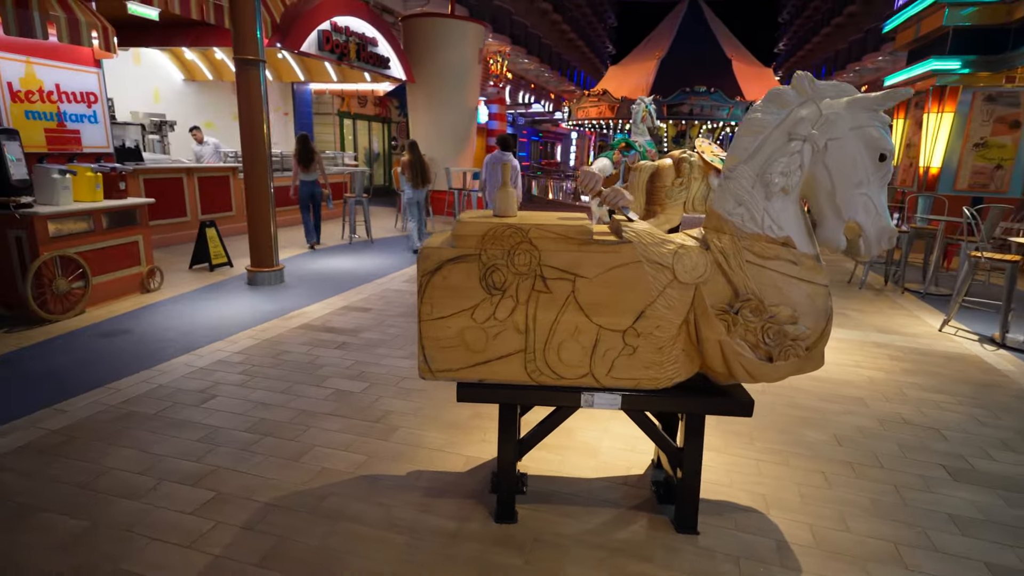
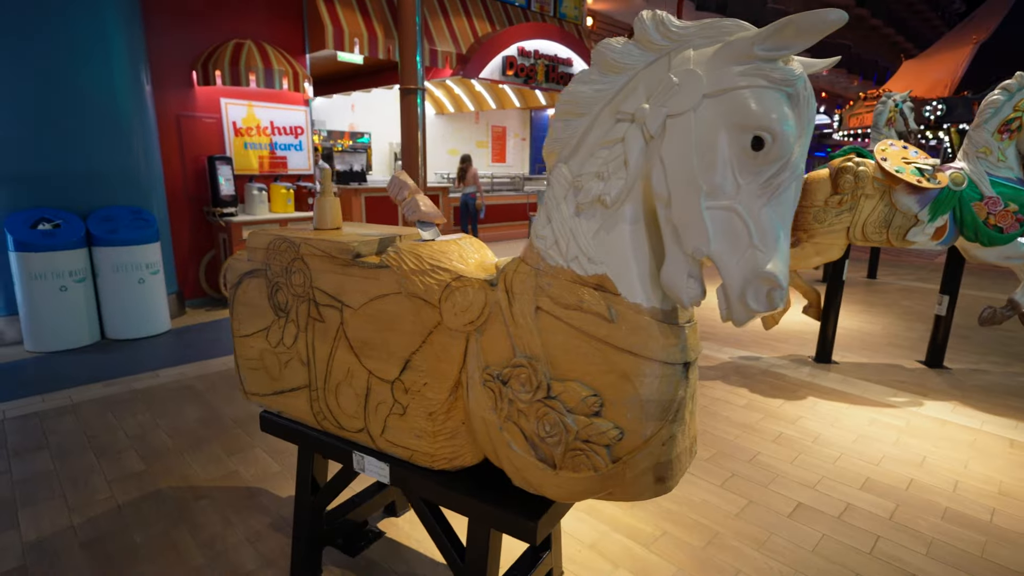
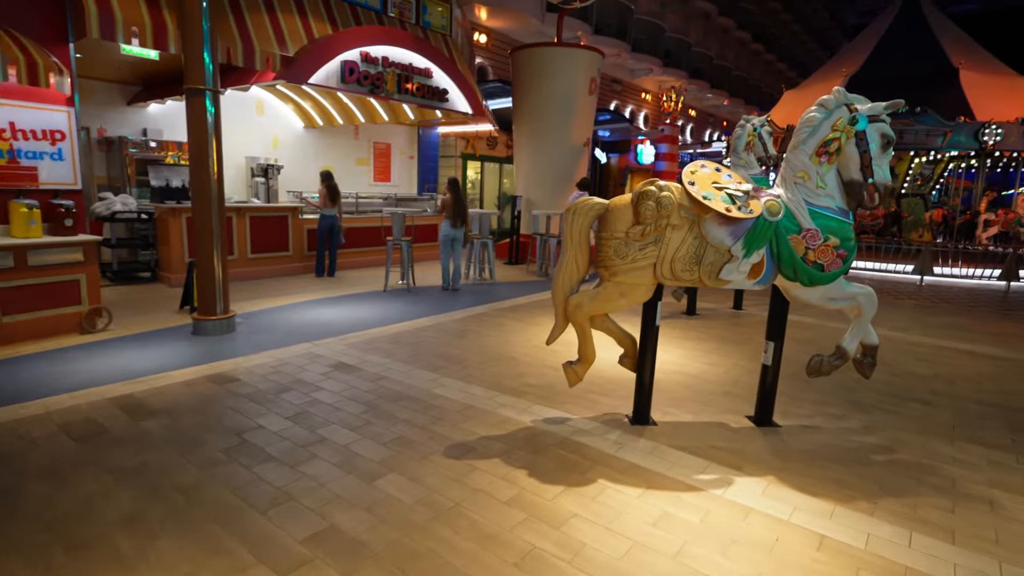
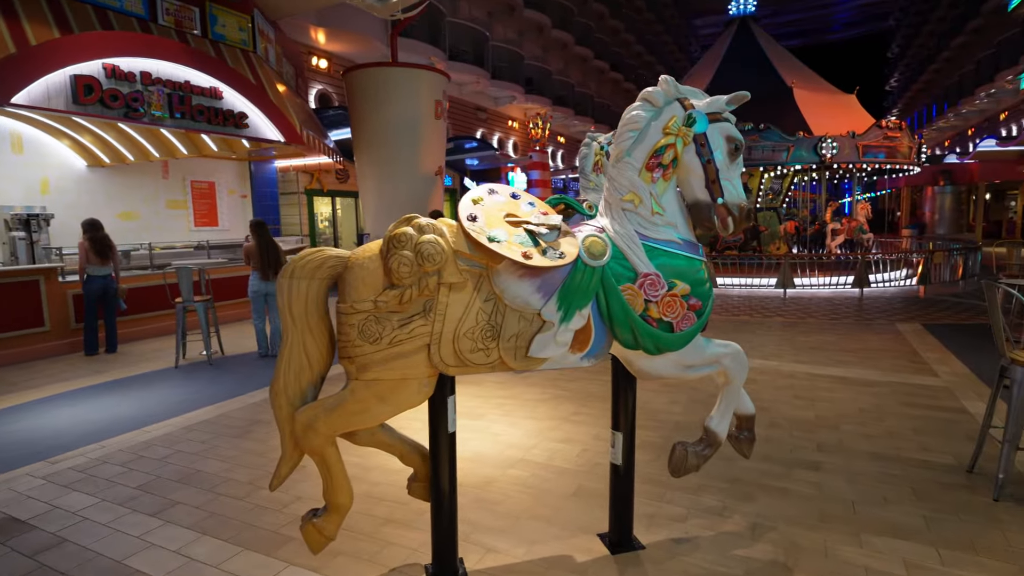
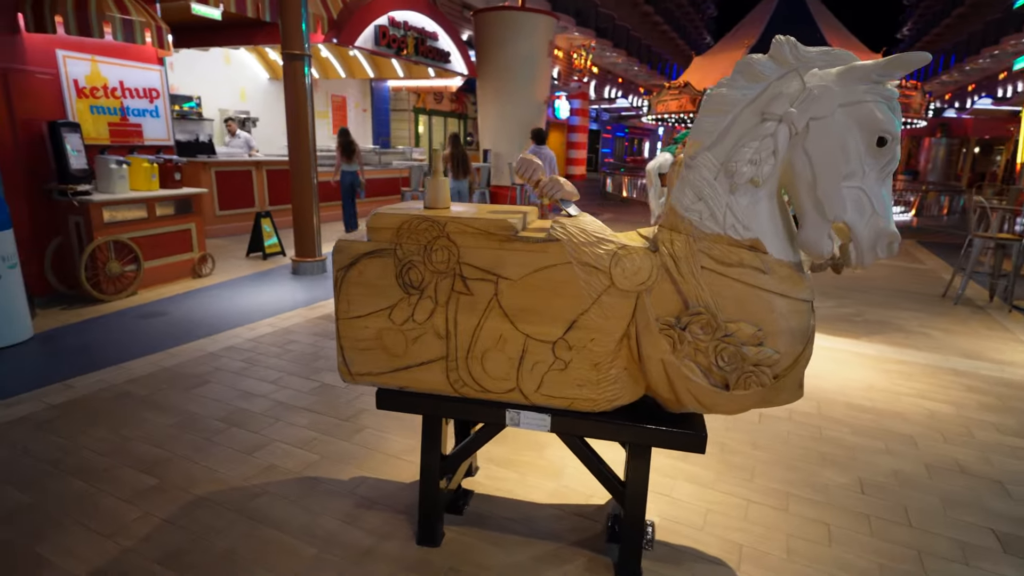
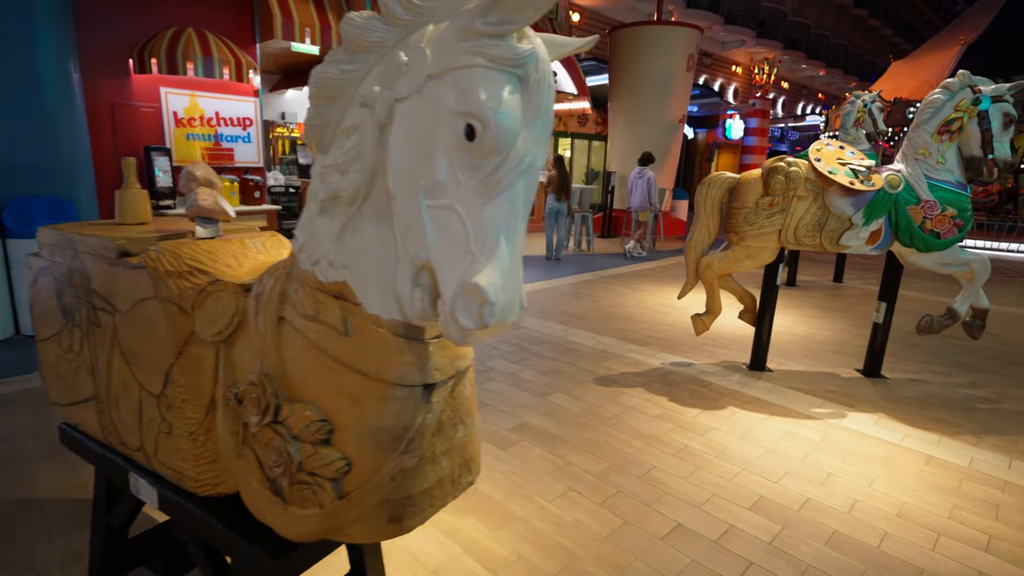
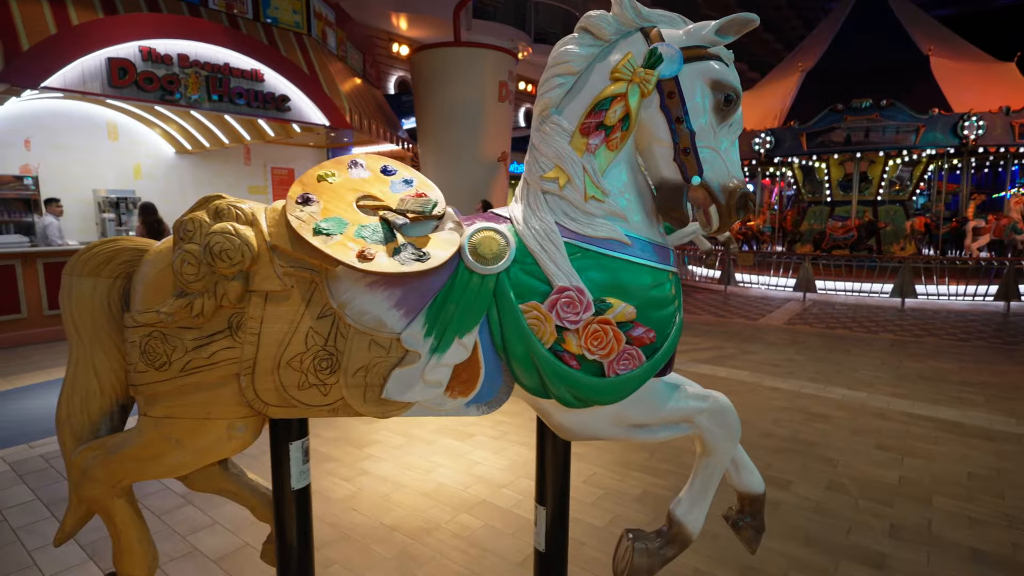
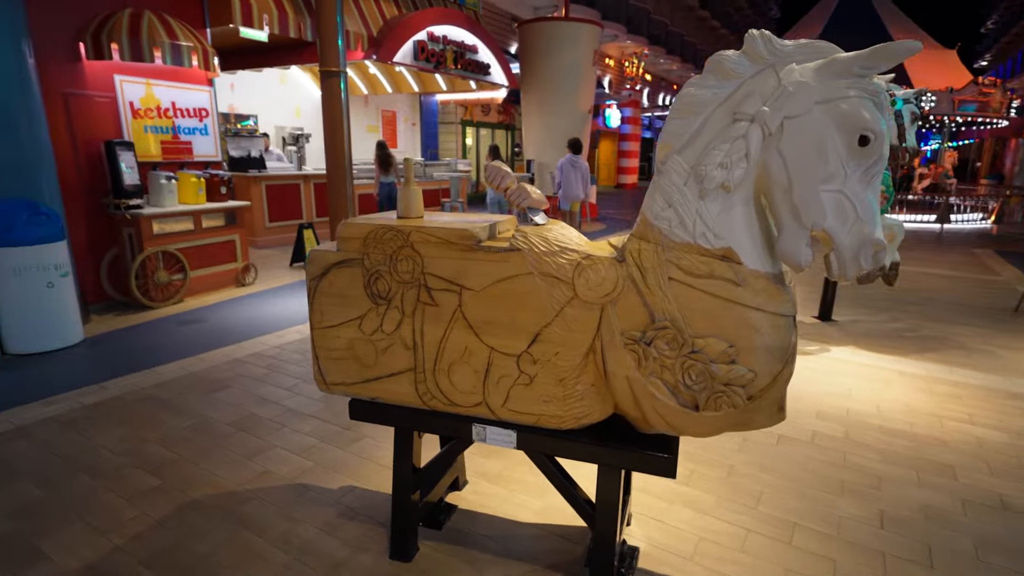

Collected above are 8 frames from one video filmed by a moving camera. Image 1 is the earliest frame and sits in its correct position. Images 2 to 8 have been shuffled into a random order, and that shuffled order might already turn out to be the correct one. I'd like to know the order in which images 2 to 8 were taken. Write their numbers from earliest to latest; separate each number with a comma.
5, 8, 2, 6, 3, 4, 7
